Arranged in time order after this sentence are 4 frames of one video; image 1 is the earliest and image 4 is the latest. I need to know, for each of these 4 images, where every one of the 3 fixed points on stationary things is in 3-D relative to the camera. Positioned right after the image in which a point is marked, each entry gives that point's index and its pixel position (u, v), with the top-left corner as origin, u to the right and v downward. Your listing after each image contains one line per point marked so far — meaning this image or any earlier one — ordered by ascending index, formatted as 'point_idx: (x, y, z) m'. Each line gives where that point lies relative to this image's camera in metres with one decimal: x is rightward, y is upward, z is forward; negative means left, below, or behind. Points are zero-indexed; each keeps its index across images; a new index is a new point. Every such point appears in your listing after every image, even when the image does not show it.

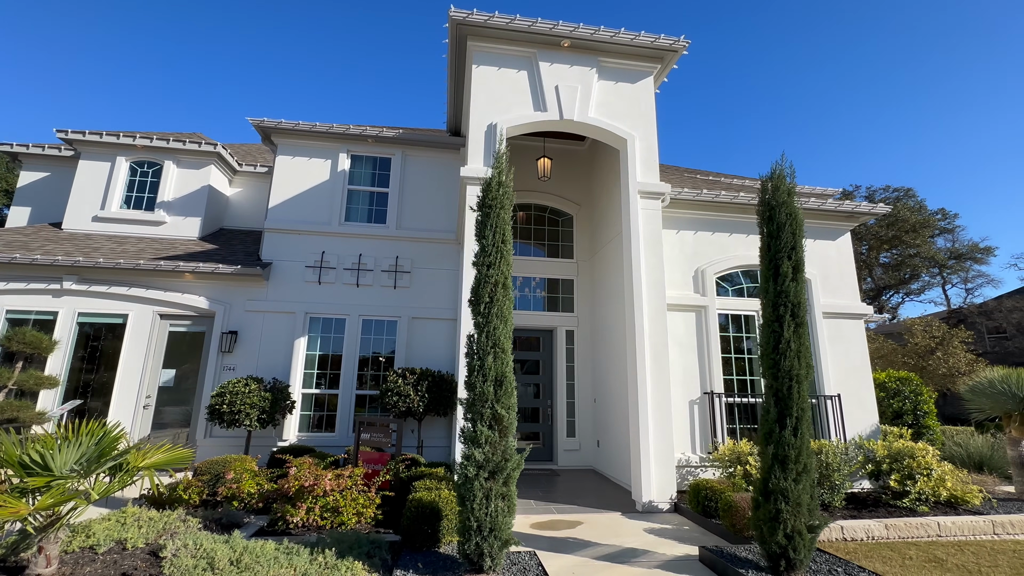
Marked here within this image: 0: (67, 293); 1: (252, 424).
0: (-8.7, -0.1, +8.9) m
1: (-4.5, -2.4, +7.9) m
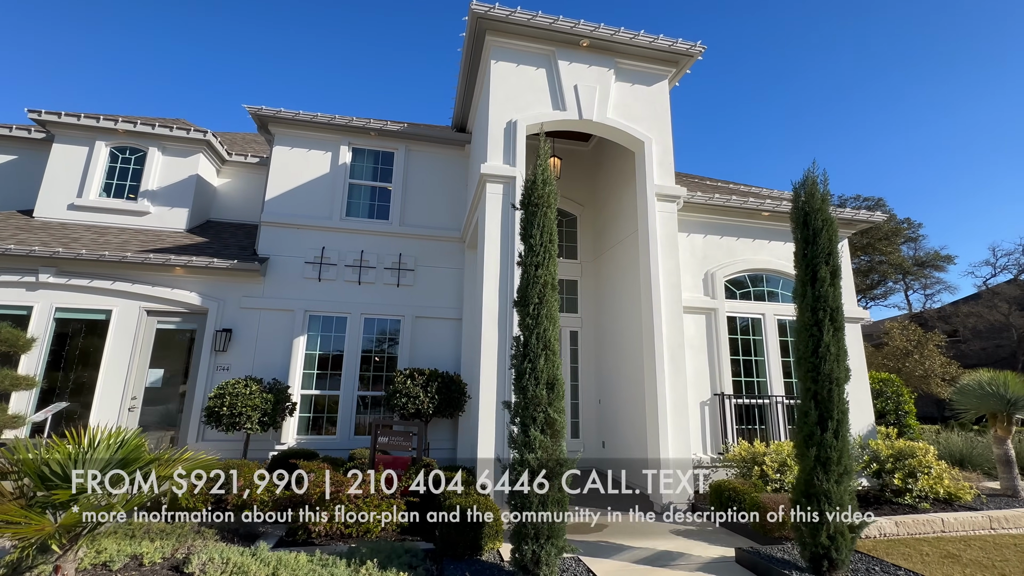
0: (-8.5, 0.0, +8.2) m
1: (-4.3, -2.3, +7.5) m
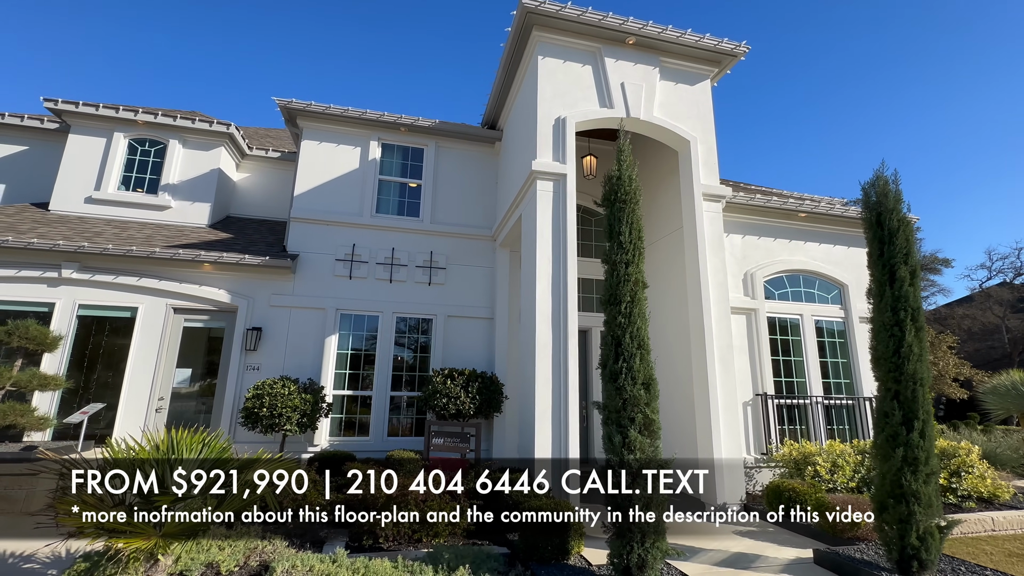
0: (-7.8, +0.1, +7.9) m
1: (-3.6, -2.3, +7.3) m
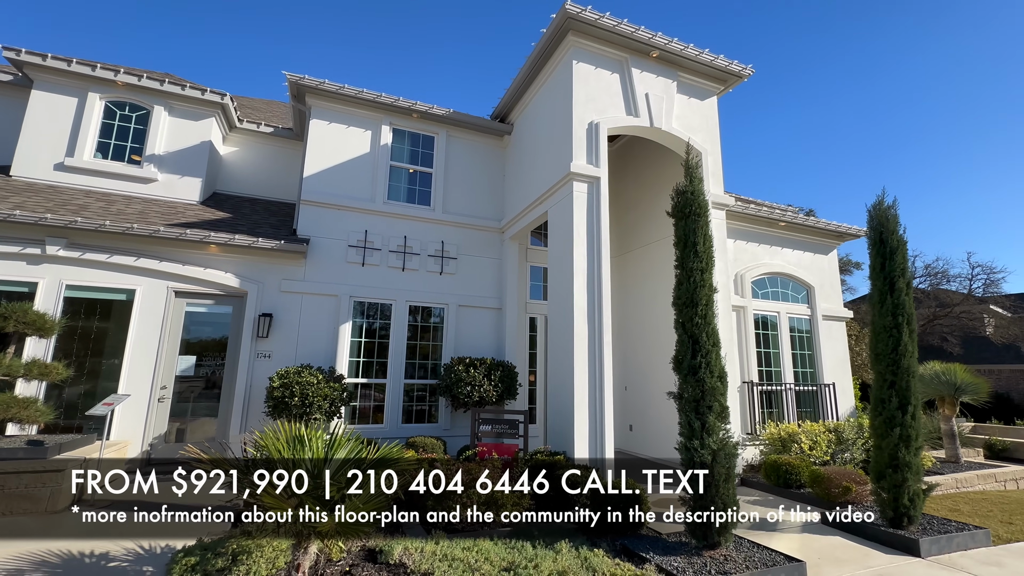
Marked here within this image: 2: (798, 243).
0: (-7.3, +0.4, +7.1) m
1: (-3.1, -2.1, +7.2) m
2: (+6.6, +1.0, +10.4) m
